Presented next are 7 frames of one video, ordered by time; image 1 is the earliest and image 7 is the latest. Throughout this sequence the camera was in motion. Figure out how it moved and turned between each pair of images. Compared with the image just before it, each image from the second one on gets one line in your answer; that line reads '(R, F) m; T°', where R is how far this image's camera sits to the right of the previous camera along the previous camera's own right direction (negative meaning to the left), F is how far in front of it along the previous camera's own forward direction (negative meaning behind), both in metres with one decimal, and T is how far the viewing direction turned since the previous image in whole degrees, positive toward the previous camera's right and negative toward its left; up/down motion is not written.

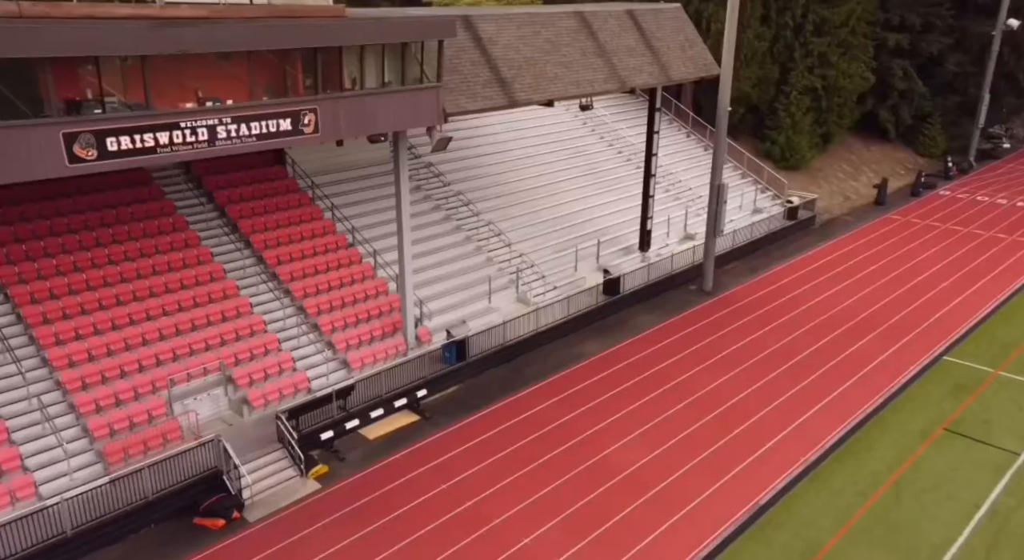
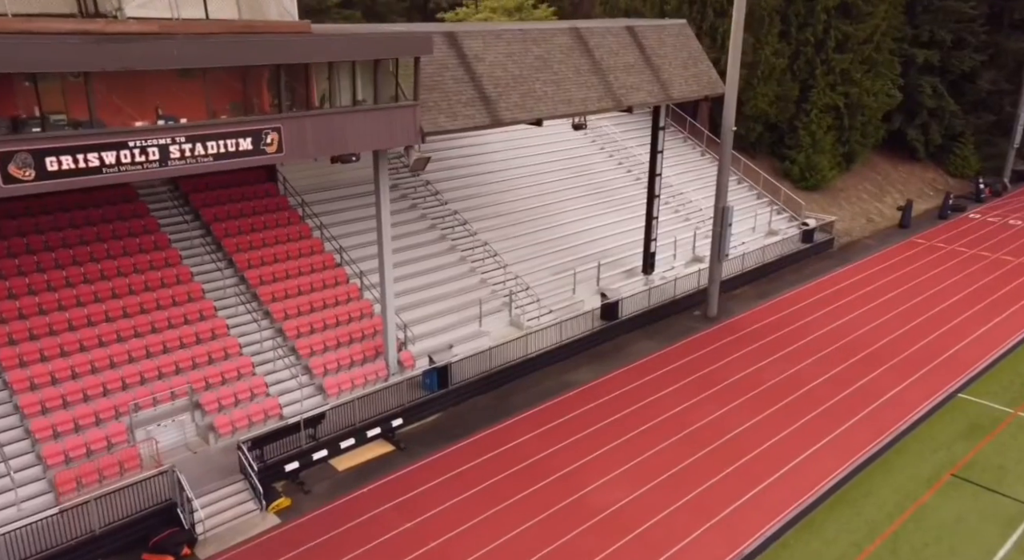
(+1.1, +0.8) m; -2°
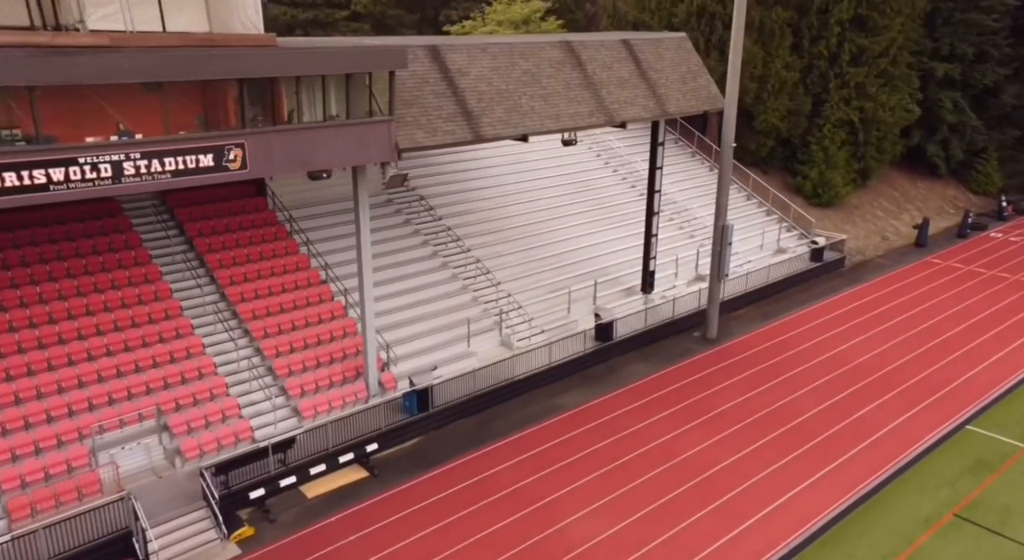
(+0.9, +0.7) m; -2°
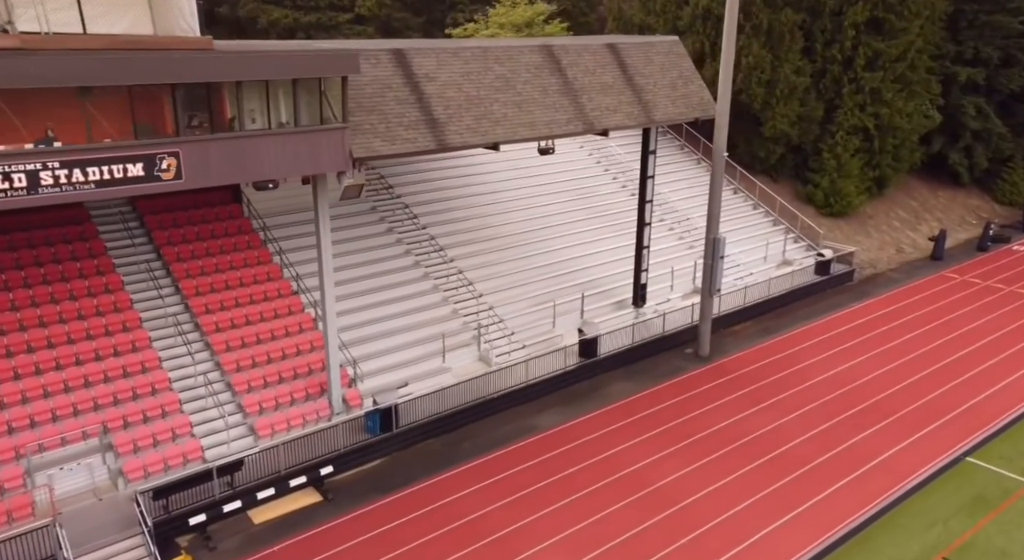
(+1.3, +1.0) m; -2°
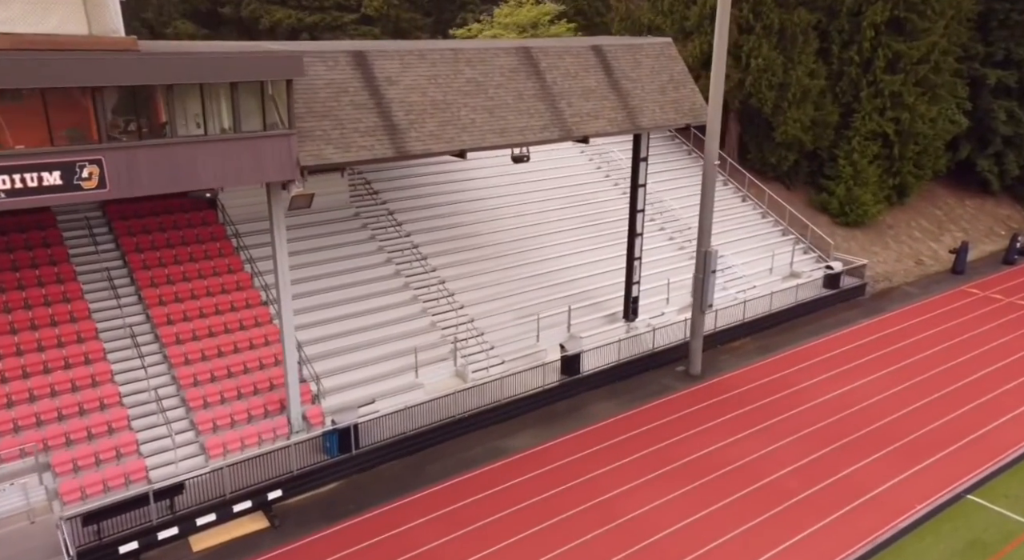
(+1.4, +1.1) m; -2°
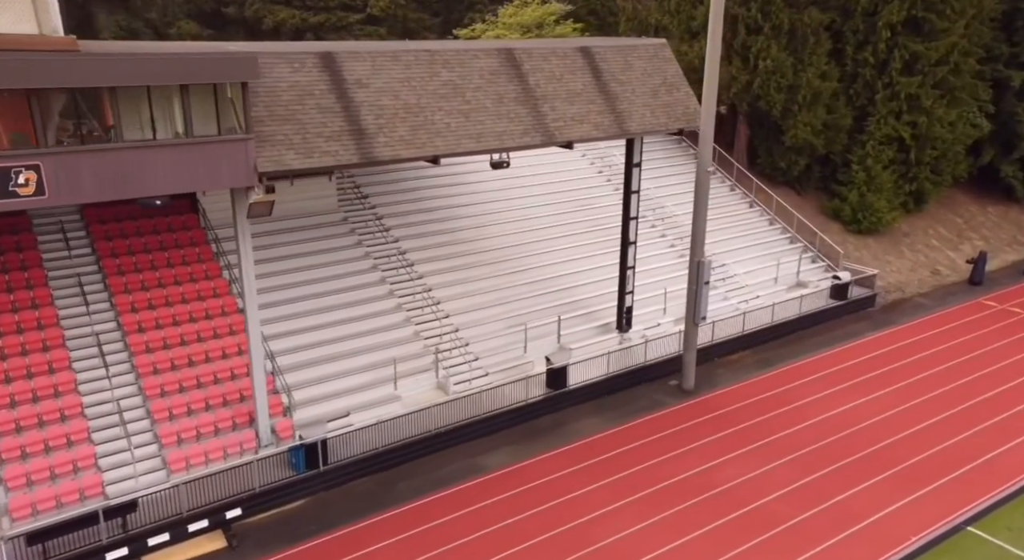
(+1.0, +0.8) m; -2°
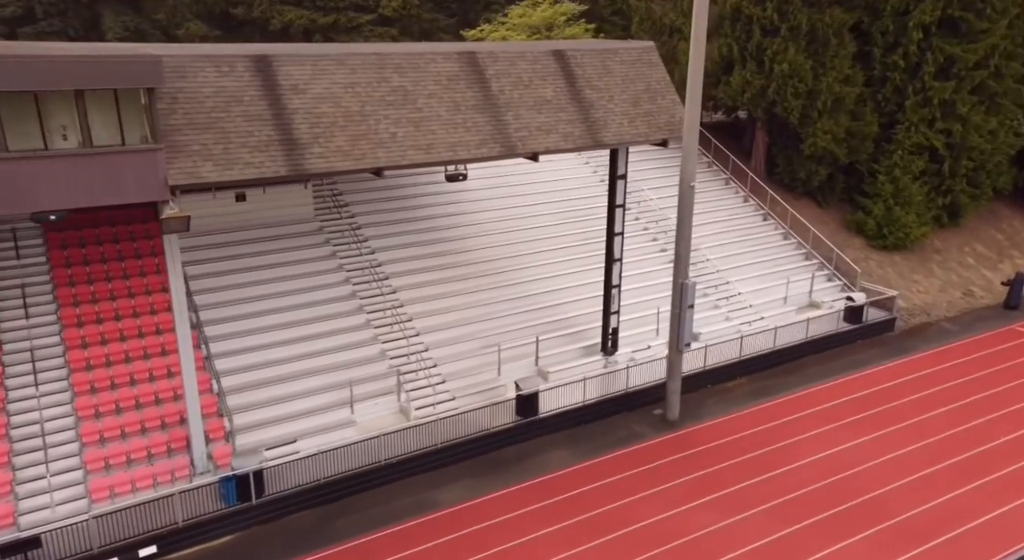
(+1.9, +1.5) m; -4°
